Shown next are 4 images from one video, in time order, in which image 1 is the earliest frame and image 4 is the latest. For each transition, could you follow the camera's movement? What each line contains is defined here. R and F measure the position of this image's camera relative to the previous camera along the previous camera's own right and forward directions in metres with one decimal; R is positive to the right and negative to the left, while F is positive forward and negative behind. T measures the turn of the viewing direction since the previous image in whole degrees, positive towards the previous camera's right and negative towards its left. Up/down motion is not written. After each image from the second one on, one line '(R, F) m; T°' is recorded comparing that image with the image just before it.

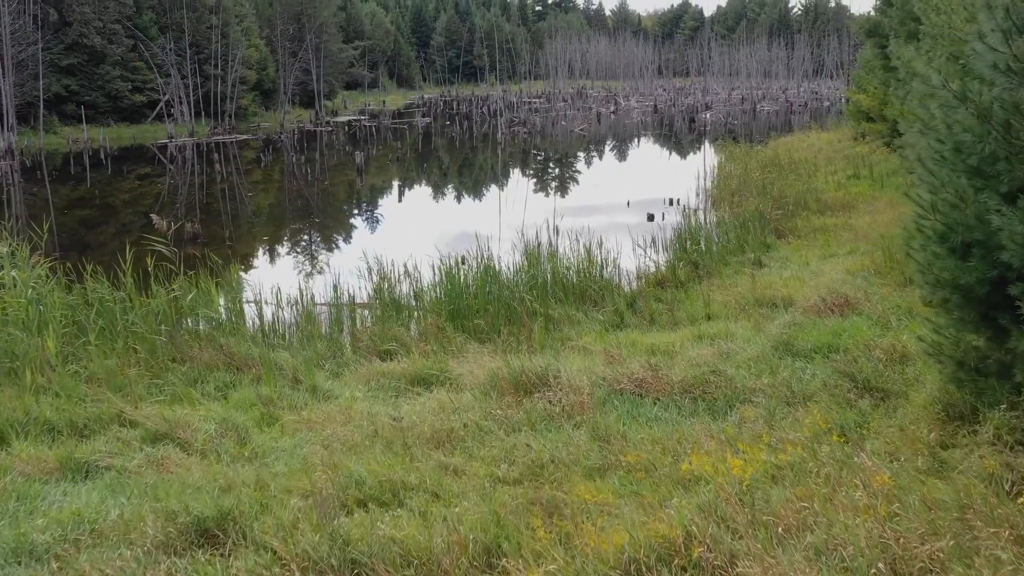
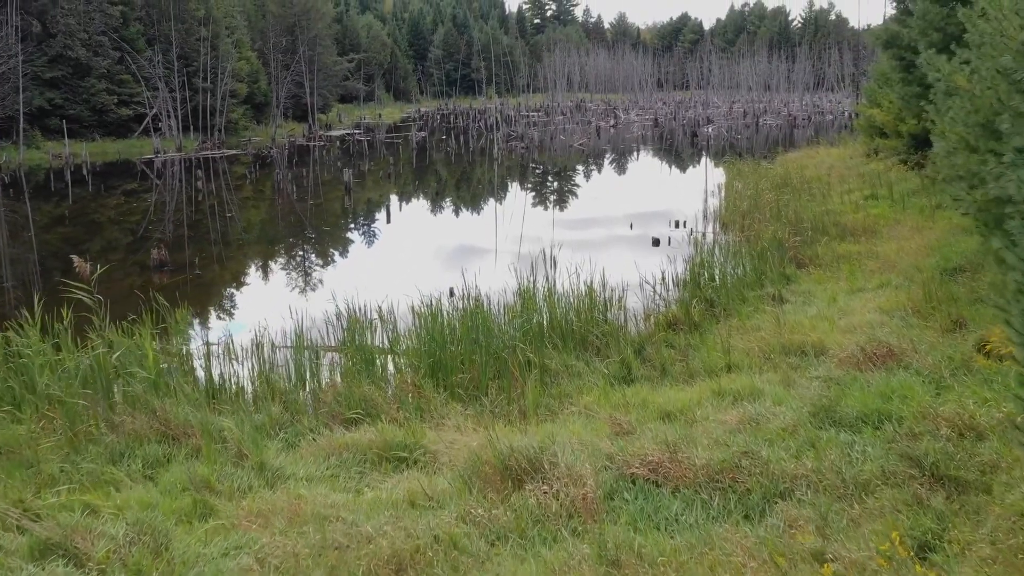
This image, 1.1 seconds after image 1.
(0.0, +0.8) m; 0°
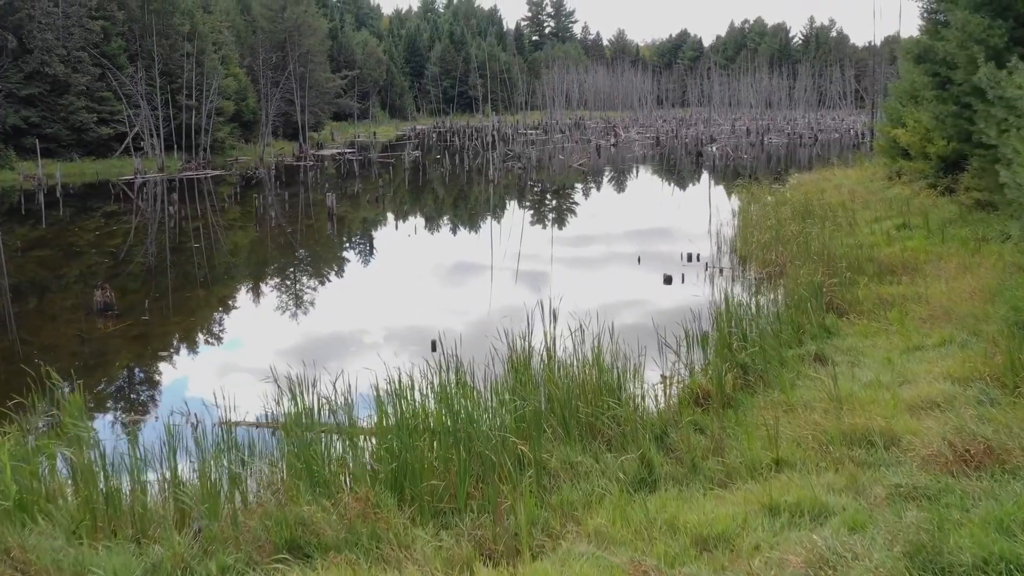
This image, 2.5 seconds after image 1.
(0.0, +1.1) m; 0°
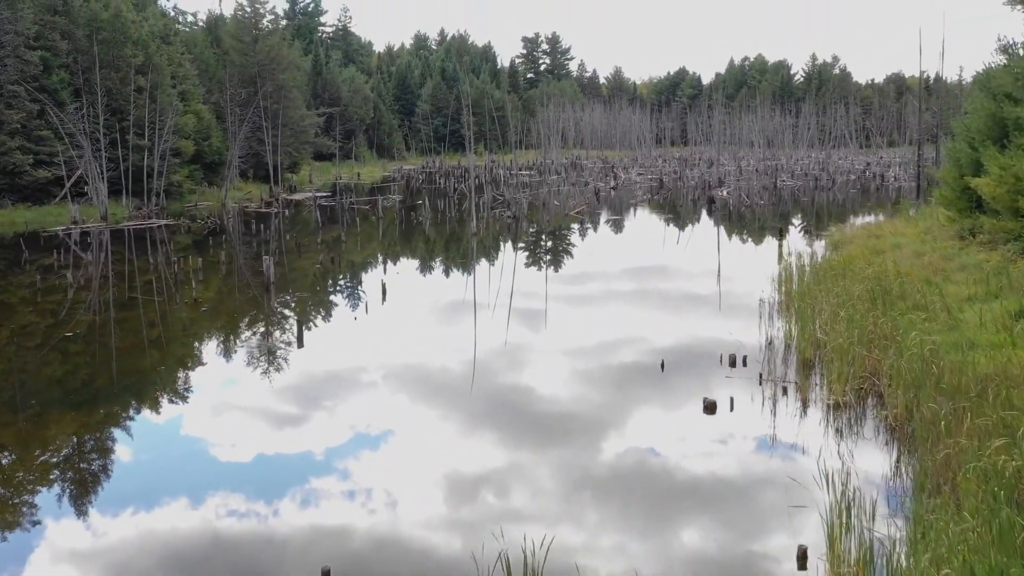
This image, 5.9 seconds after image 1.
(+0.1, +2.7) m; 0°
